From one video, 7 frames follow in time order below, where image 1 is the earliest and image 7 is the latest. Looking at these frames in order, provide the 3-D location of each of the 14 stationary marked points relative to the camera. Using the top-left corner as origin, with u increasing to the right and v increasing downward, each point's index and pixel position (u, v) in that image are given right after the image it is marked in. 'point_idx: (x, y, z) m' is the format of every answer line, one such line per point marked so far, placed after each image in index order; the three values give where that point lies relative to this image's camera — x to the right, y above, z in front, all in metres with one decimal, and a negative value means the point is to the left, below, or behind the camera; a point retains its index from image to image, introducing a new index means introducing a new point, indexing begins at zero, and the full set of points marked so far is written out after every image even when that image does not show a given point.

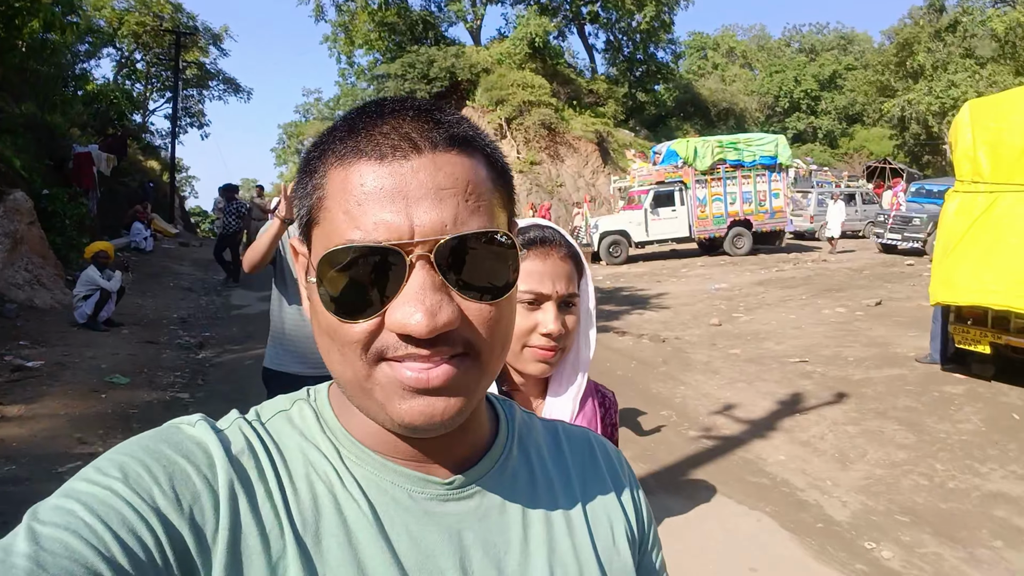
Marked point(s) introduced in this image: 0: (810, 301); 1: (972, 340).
0: (+5.0, -0.2, +13.9) m
1: (+4.4, -0.5, +8.1) m
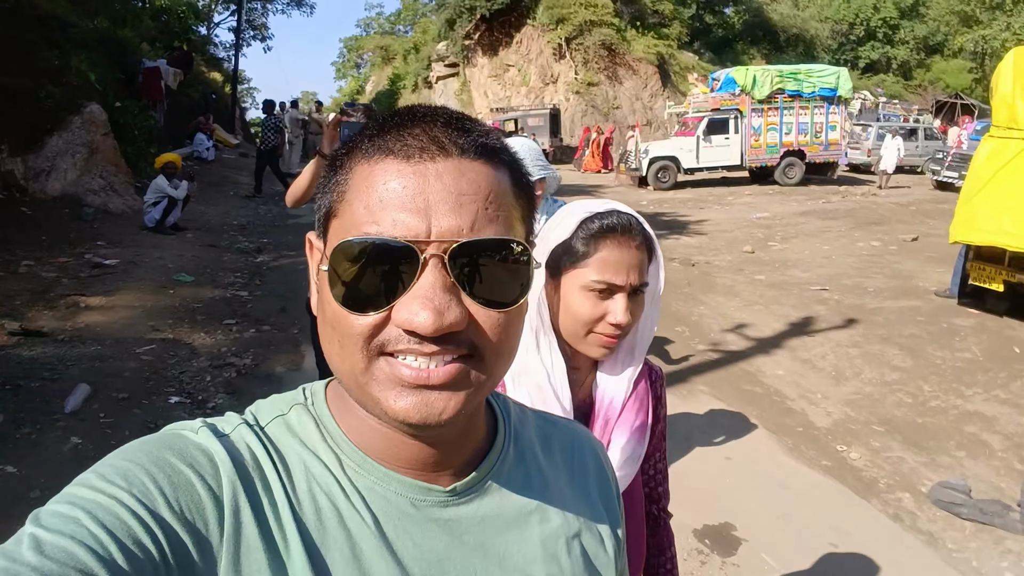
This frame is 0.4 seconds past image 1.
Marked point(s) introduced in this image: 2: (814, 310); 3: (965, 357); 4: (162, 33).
0: (+5.7, +0.9, +14.1) m
1: (+4.8, +0.1, +8.5) m
2: (+3.1, -0.2, +8.6) m
3: (+4.0, -0.6, +7.4) m
4: (-8.2, +6.0, +19.7) m
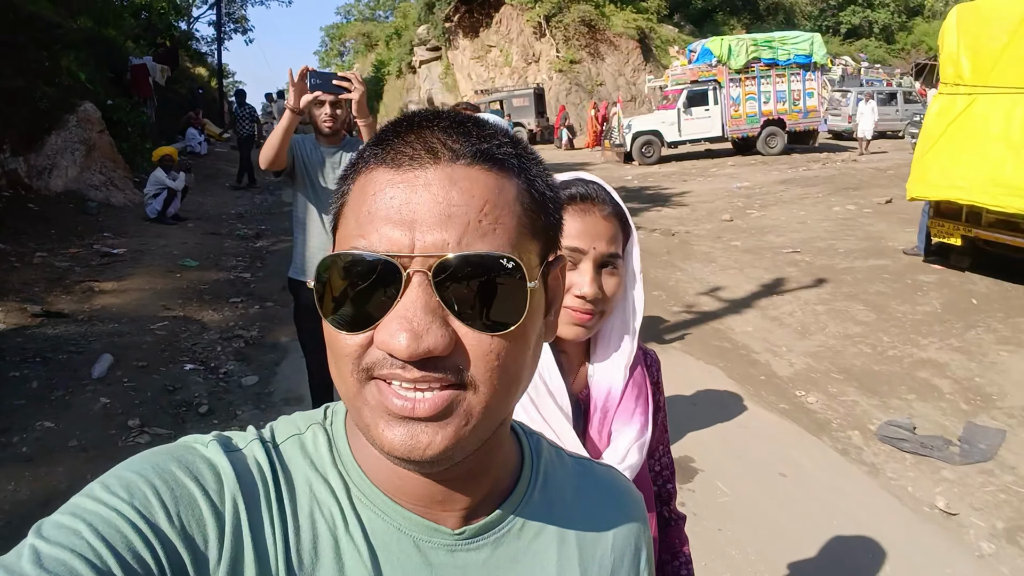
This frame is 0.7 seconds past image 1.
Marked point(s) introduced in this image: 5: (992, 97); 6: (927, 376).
0: (+5.4, +1.5, +14.6) m
1: (+4.6, +0.6, +8.9) m
2: (+2.9, +0.2, +9.1) m
3: (+3.9, -0.2, +7.8) m
4: (-8.6, +6.2, +20.0) m
5: (+4.7, +1.8, +8.1) m
6: (+3.1, -0.6, +6.2) m
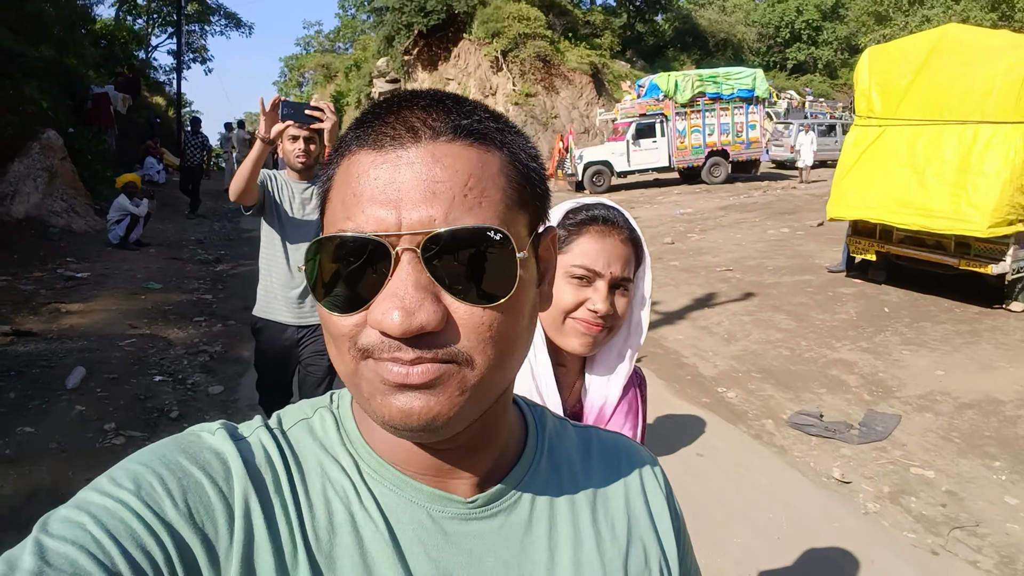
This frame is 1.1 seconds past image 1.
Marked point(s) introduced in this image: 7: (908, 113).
0: (+4.6, +1.2, +15.4) m
1: (+4.0, +0.4, +9.7) m
2: (+2.4, 0.0, +9.7) m
3: (+3.4, -0.3, +8.6) m
4: (-9.8, +5.4, +20.3) m
5: (+4.1, +1.7, +8.9) m
6: (+2.7, -0.7, +6.9) m
7: (+4.1, +1.8, +8.9) m
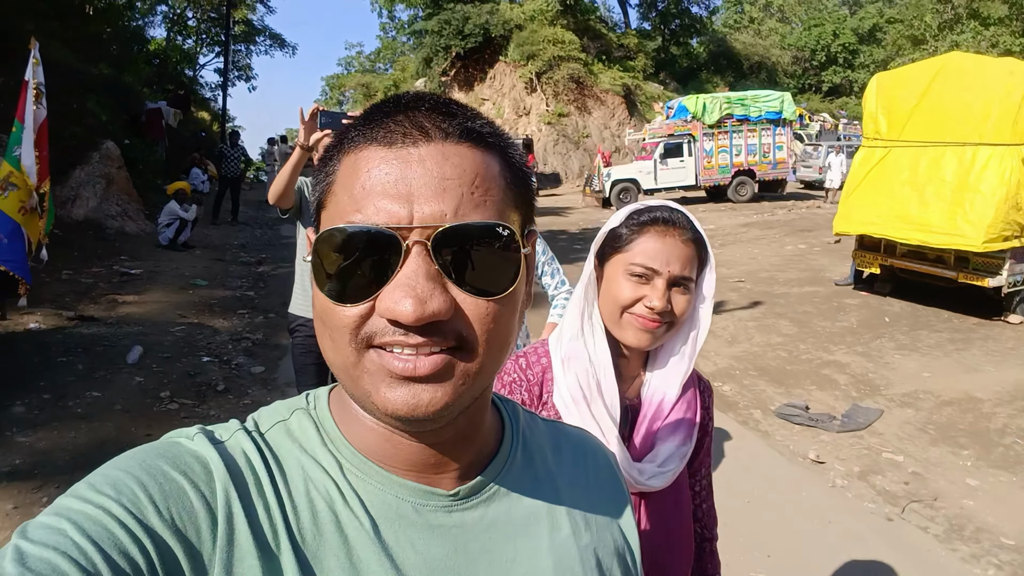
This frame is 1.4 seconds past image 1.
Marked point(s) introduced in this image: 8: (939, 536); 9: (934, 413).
0: (+5.1, +0.9, +15.9) m
1: (+4.3, +0.3, +10.2) m
2: (+2.6, -0.1, +10.2) m
3: (+3.6, -0.4, +9.0) m
4: (-9.0, +5.3, +21.4) m
5: (+4.4, +1.6, +9.4) m
6: (+2.8, -0.7, +7.4) m
7: (+4.4, +1.7, +9.3) m
8: (+2.3, -1.3, +4.5) m
9: (+3.2, -1.0, +6.5) m
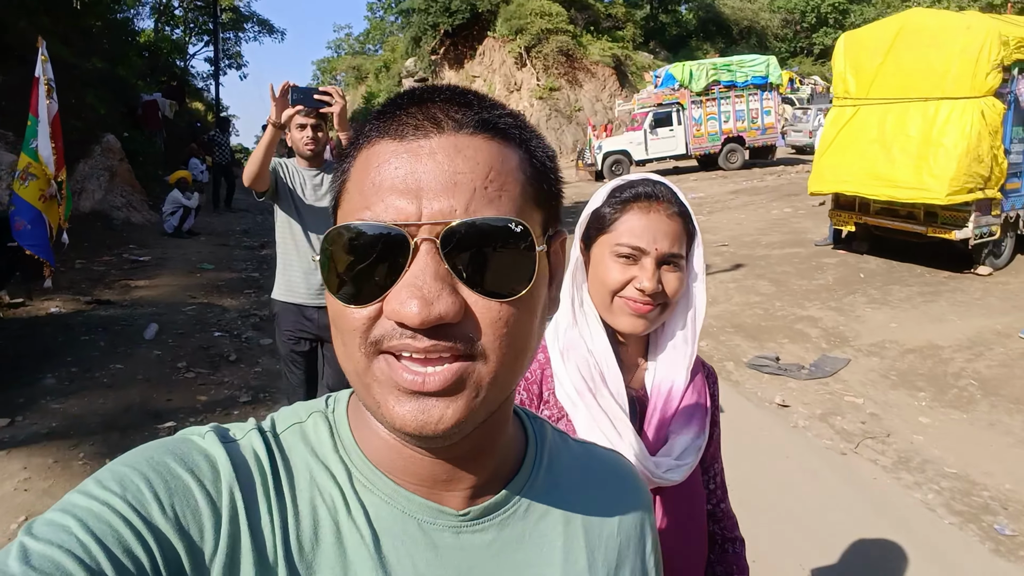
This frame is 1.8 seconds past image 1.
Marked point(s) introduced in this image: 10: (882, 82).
0: (+4.9, +1.6, +16.2) m
1: (+4.2, +0.8, +10.6) m
2: (+2.5, +0.3, +10.7) m
3: (+3.5, +0.1, +9.4) m
4: (-9.3, +5.6, +21.7) m
5: (+4.2, +2.1, +9.8) m
6: (+2.7, -0.4, +7.8) m
7: (+4.2, +2.2, +9.7) m
8: (+2.2, -1.1, +5.0) m
9: (+3.2, -0.6, +6.9) m
10: (+4.2, +2.3, +9.6) m
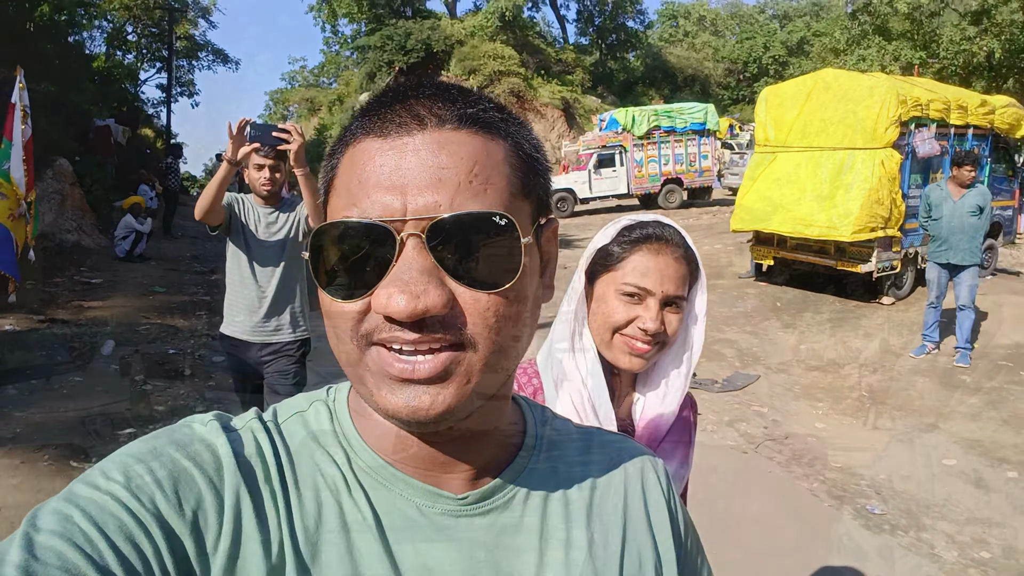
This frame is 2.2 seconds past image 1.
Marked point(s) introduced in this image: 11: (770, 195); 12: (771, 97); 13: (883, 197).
0: (+3.9, +1.0, +17.2) m
1: (+3.4, +0.4, +11.4) m
2: (+1.8, 0.0, +11.4) m
3: (+2.8, -0.3, +10.2) m
4: (-10.6, +4.9, +21.9) m
5: (+3.5, +1.7, +10.7) m
6: (+2.1, -0.6, +8.5) m
7: (+3.5, +1.9, +10.6) m
8: (+1.8, -1.2, +5.7) m
9: (+2.6, -0.8, +7.7) m
10: (+3.6, +2.0, +10.5) m
11: (+3.3, +1.2, +10.8) m
12: (+3.4, +2.5, +11.0) m
13: (+4.2, +1.0, +9.5) m
